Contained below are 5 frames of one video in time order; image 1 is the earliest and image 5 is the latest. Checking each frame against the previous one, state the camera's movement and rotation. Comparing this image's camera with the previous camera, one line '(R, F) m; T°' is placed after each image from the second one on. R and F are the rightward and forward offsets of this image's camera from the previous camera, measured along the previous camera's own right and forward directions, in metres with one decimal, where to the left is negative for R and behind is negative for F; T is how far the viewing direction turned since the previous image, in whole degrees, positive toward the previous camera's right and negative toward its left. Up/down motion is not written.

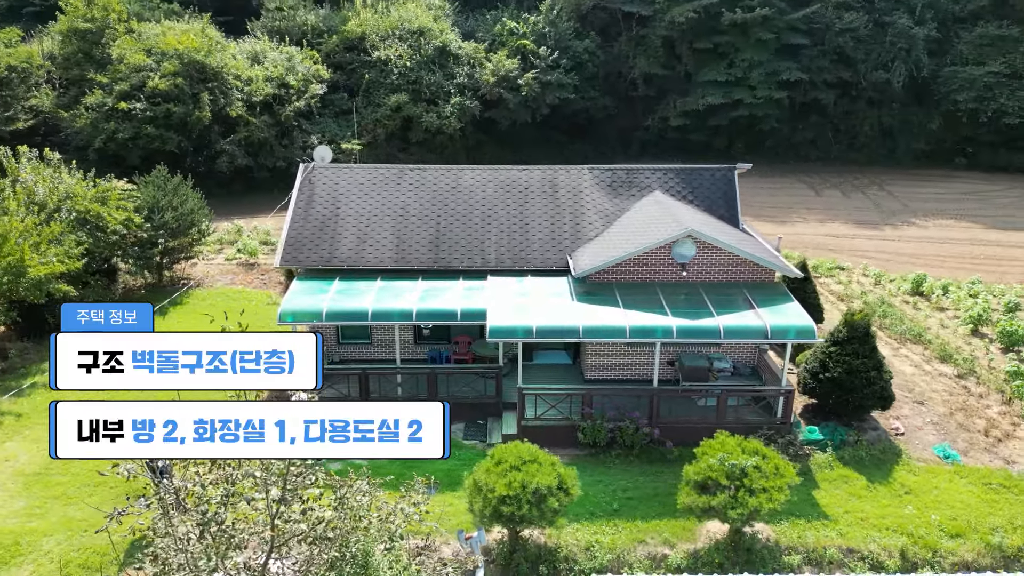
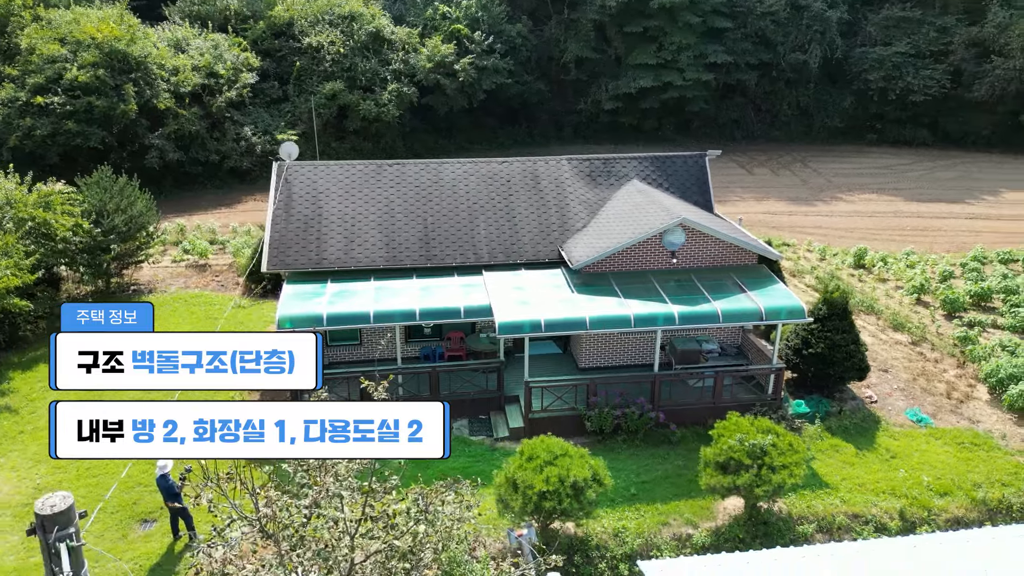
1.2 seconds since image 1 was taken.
(-2.1, +0.1) m; +7°
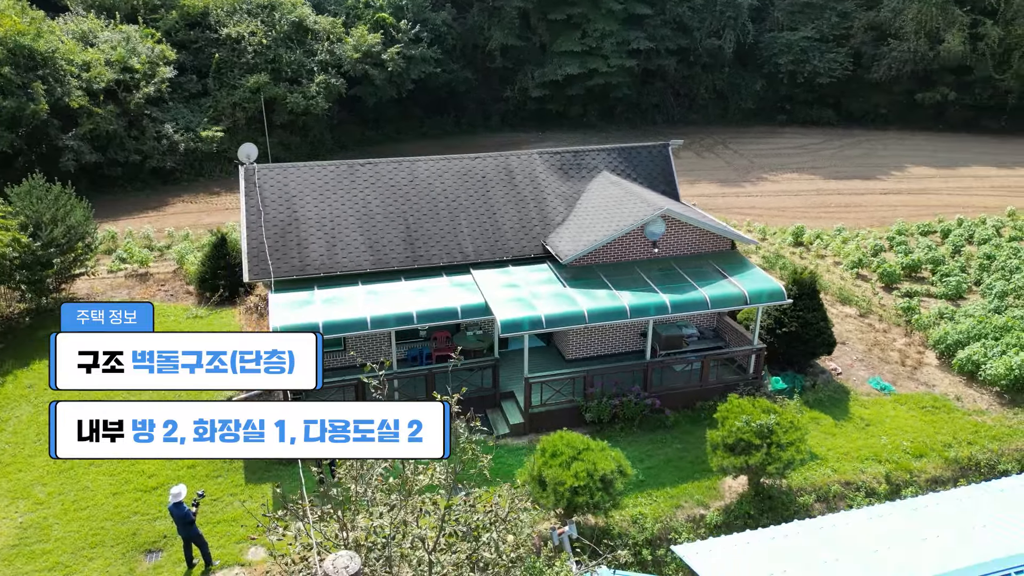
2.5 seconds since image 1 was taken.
(-2.1, +0.1) m; +7°
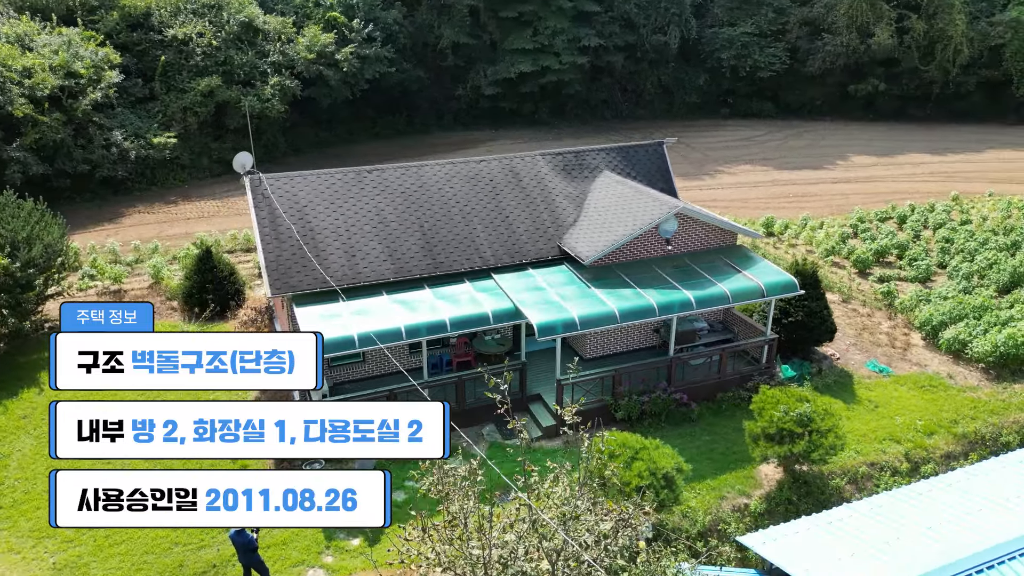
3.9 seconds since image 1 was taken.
(-2.5, +0.1) m; +5°
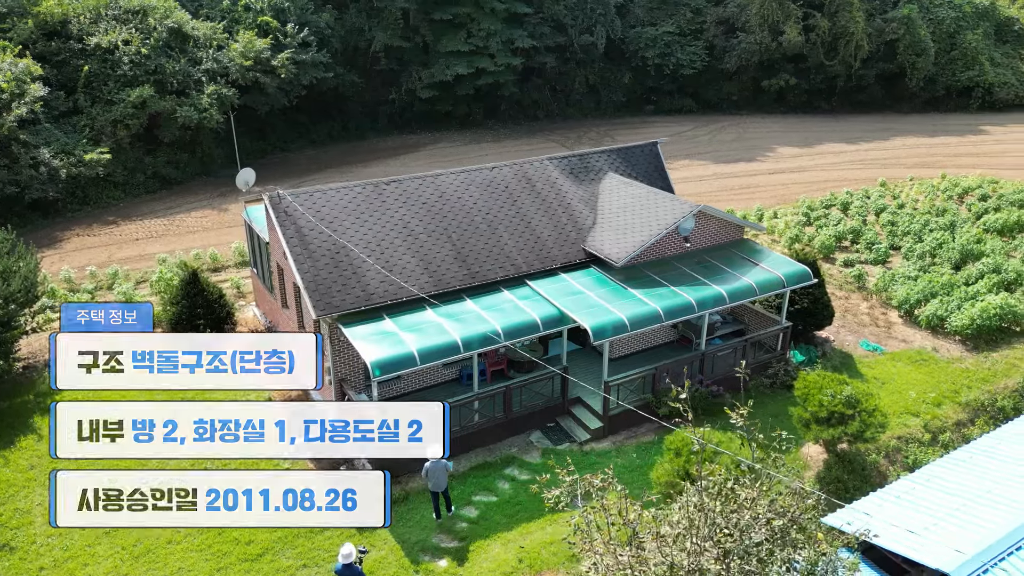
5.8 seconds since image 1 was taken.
(-3.5, +0.2) m; +7°
